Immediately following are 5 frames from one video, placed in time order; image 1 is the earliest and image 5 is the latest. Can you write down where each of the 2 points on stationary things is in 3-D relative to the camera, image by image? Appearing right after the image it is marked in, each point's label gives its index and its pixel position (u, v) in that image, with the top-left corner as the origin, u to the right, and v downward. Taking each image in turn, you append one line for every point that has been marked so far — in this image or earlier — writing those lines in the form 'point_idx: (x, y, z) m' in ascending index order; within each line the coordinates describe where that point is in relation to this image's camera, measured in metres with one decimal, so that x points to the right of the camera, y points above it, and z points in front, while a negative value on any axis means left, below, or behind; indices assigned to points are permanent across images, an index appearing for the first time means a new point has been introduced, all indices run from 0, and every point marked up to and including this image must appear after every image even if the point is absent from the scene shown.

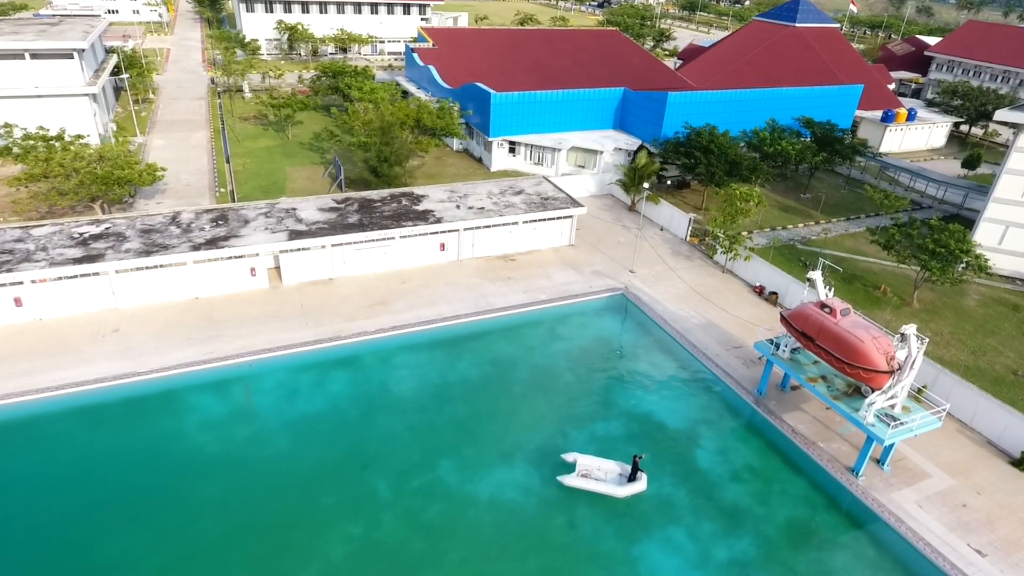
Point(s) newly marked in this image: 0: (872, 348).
0: (+11.7, -2.0, +19.7) m
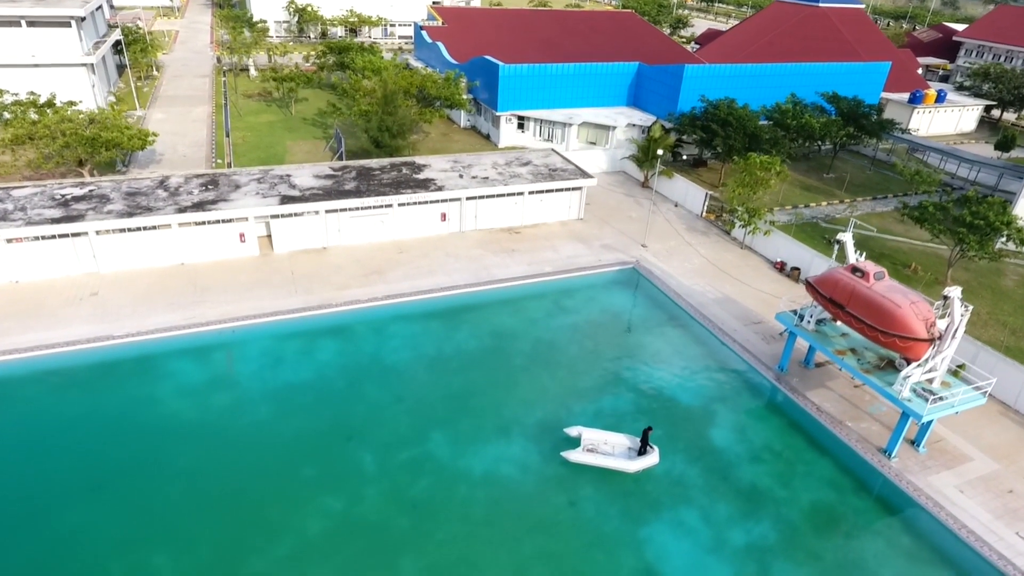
0: (+11.6, -0.8, +17.7) m
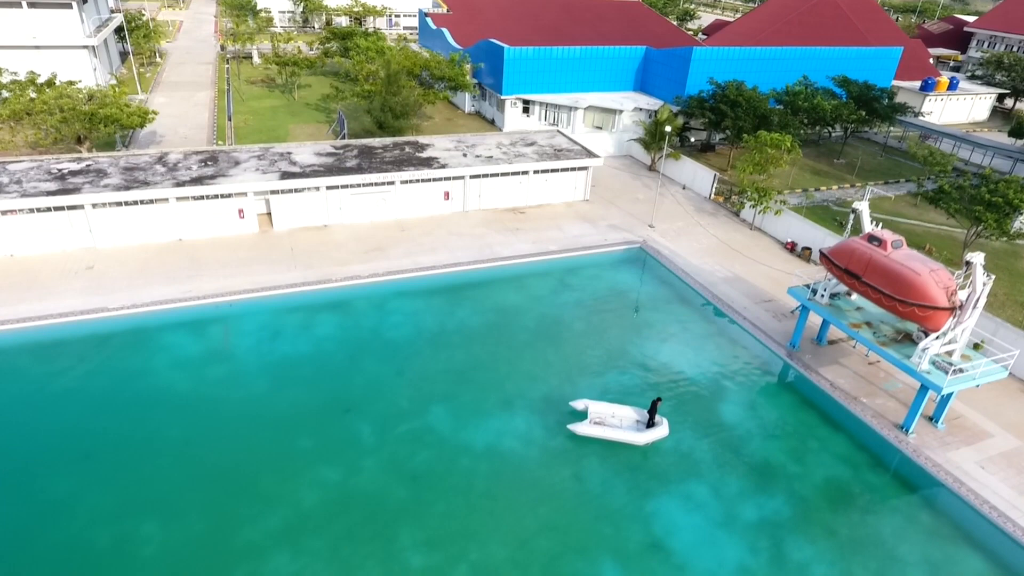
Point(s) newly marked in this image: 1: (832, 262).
0: (+11.7, +0.2, +17.0) m
1: (+10.3, +0.8, +19.4) m
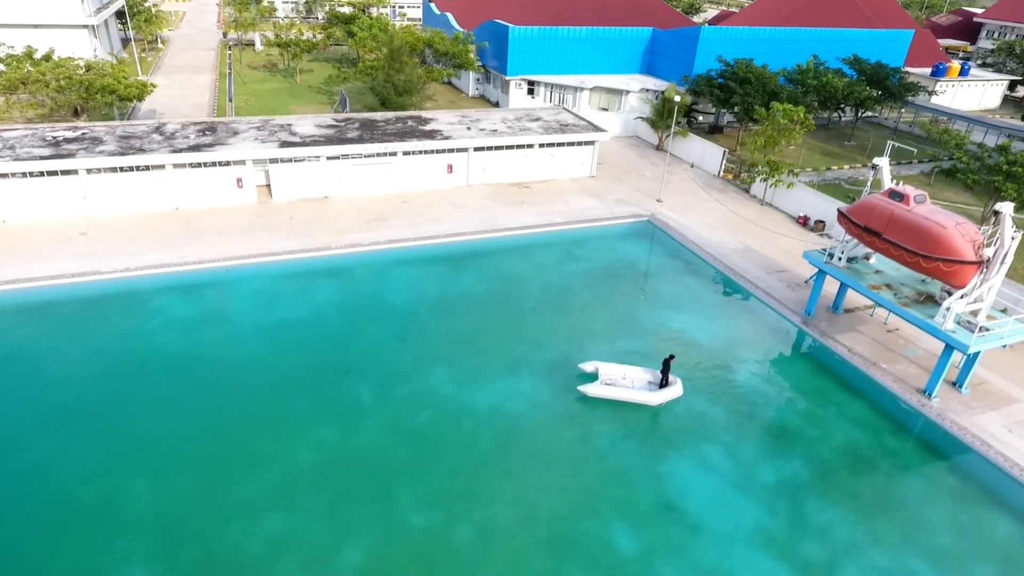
0: (+11.9, +1.4, +16.2) m
1: (+10.4, +2.1, +18.6) m
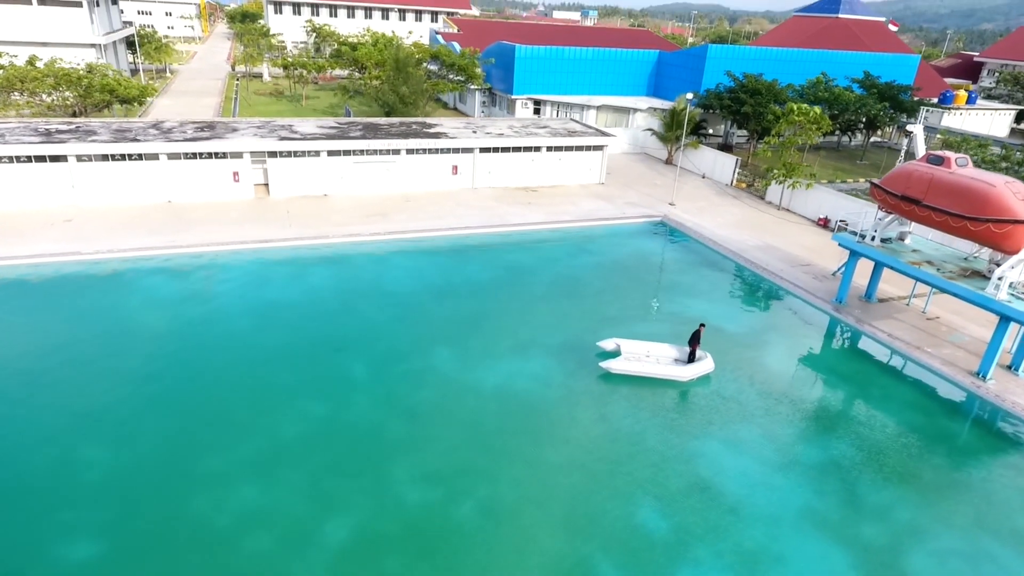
0: (+12.1, +2.3, +14.8) m
1: (+10.7, +2.8, +17.3) m
